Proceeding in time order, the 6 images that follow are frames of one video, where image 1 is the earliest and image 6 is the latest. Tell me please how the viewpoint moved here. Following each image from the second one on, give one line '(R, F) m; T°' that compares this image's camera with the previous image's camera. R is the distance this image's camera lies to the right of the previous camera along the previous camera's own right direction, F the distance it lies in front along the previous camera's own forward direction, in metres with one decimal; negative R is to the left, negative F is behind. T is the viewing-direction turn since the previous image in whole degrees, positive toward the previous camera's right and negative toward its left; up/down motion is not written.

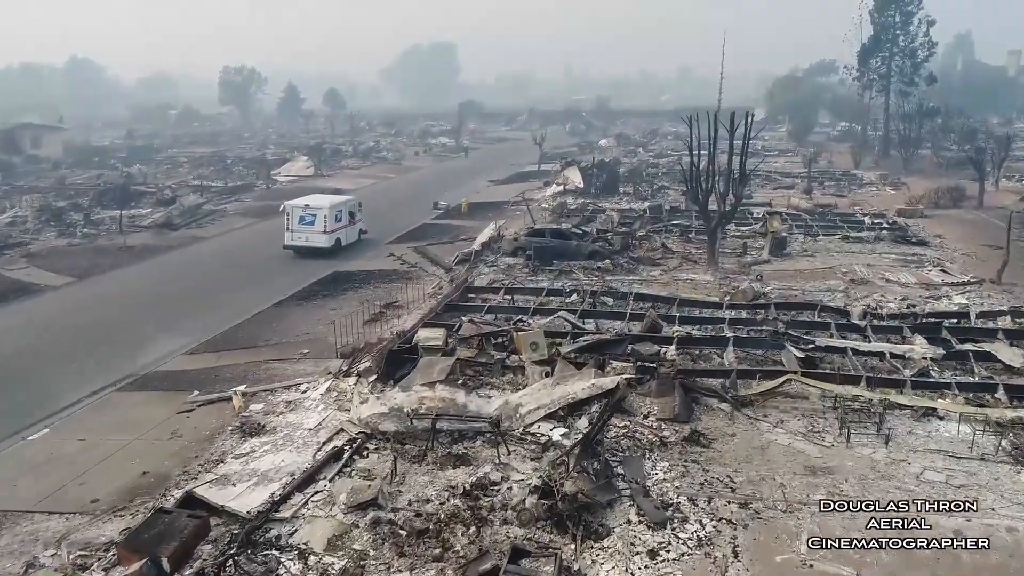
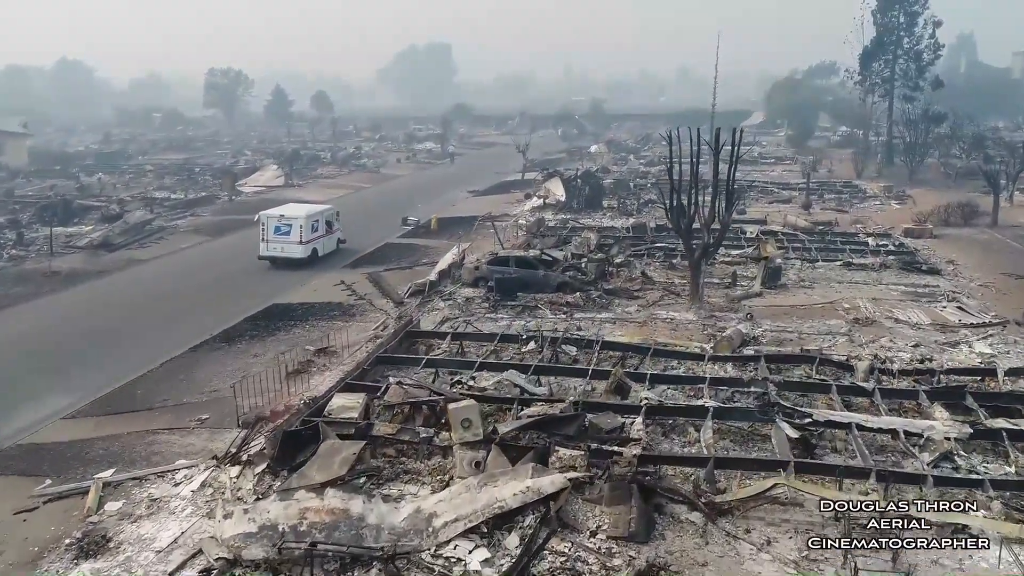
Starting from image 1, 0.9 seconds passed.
(+0.7, +1.7) m; 0°
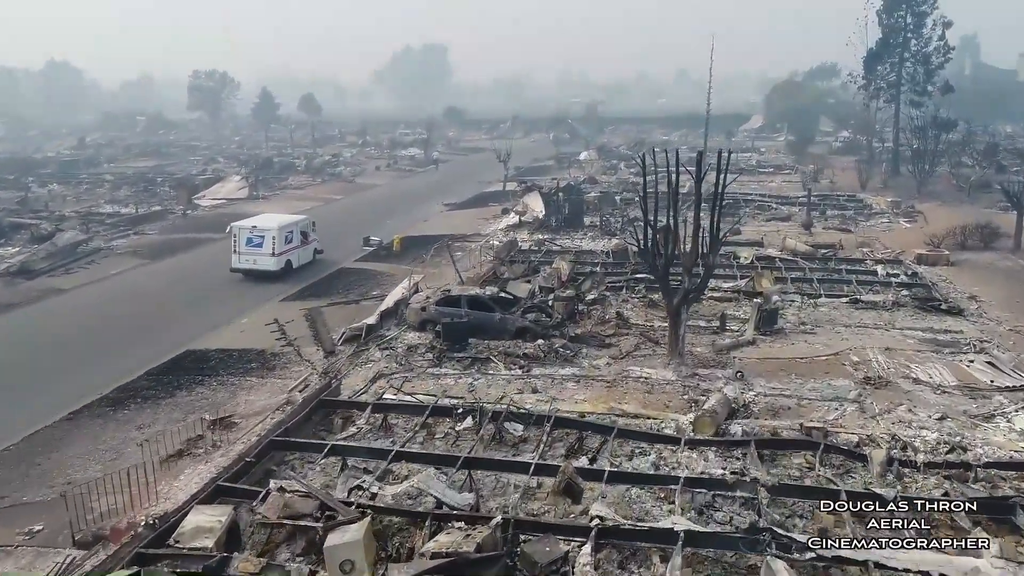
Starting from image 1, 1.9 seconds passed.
(+0.7, +2.0) m; 0°
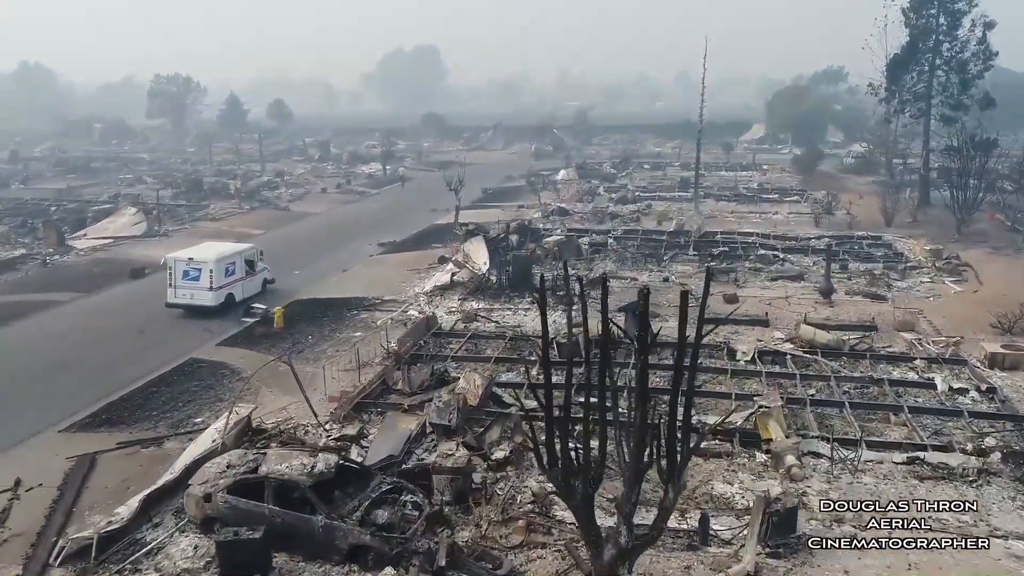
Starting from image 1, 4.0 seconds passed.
(+1.4, +4.8) m; 0°
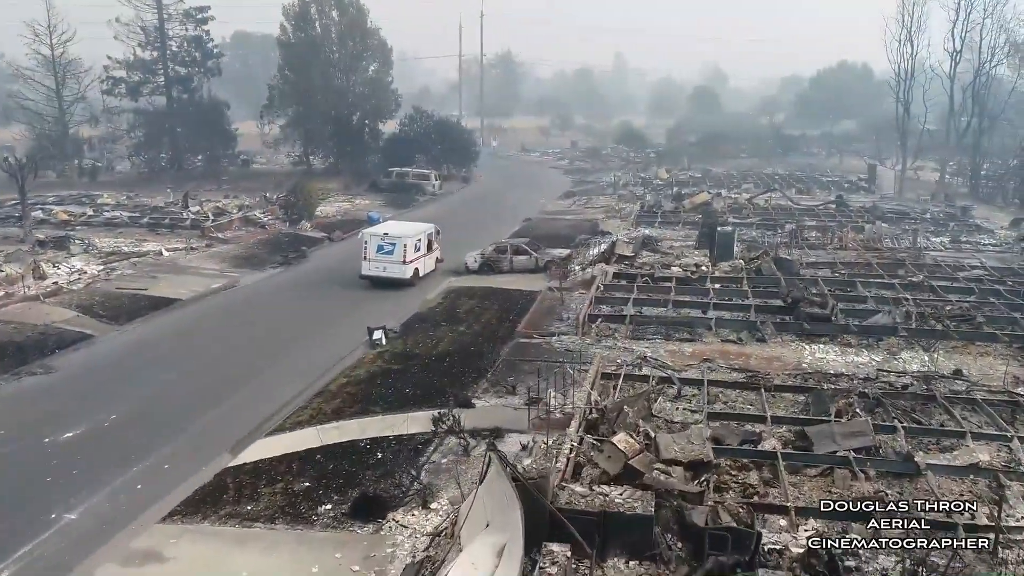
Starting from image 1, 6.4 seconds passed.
(+1.6, +6.0) m; +3°
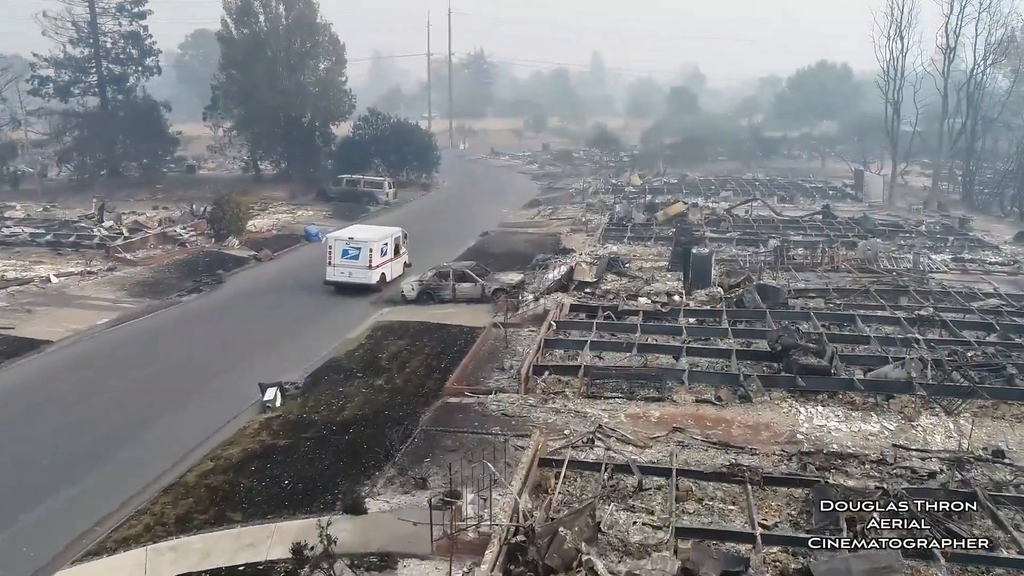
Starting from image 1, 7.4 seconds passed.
(+0.8, +2.9) m; +1°
